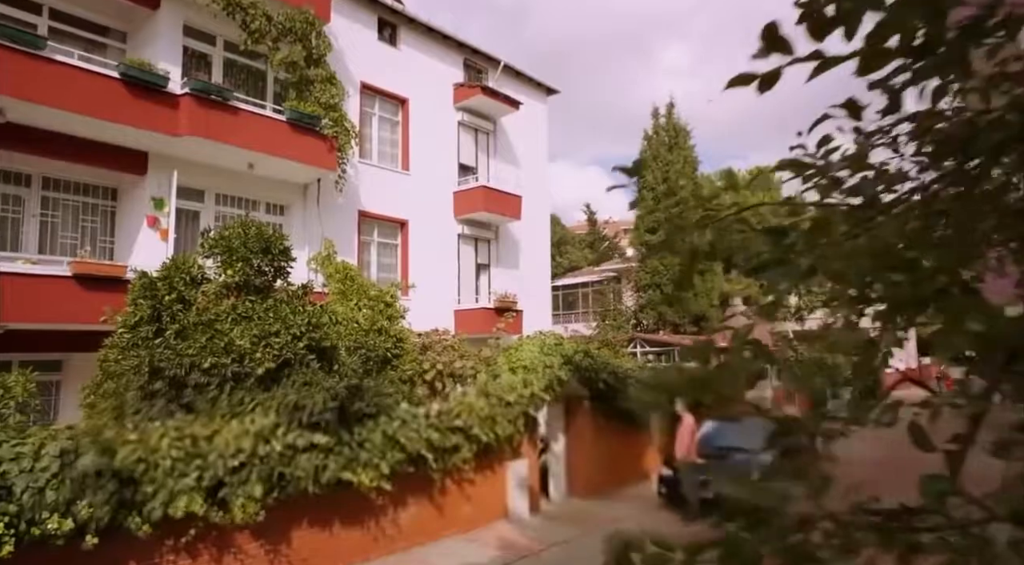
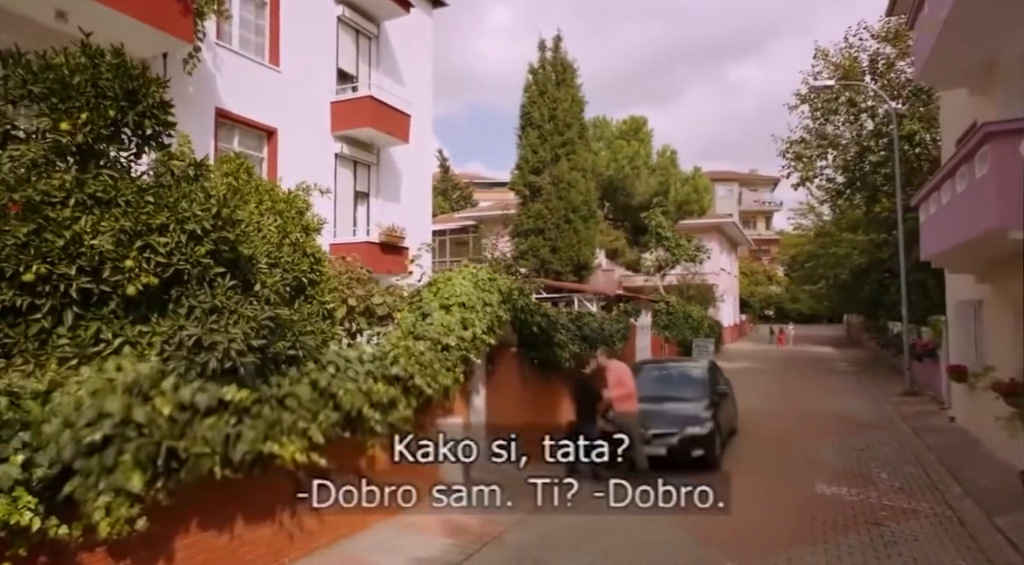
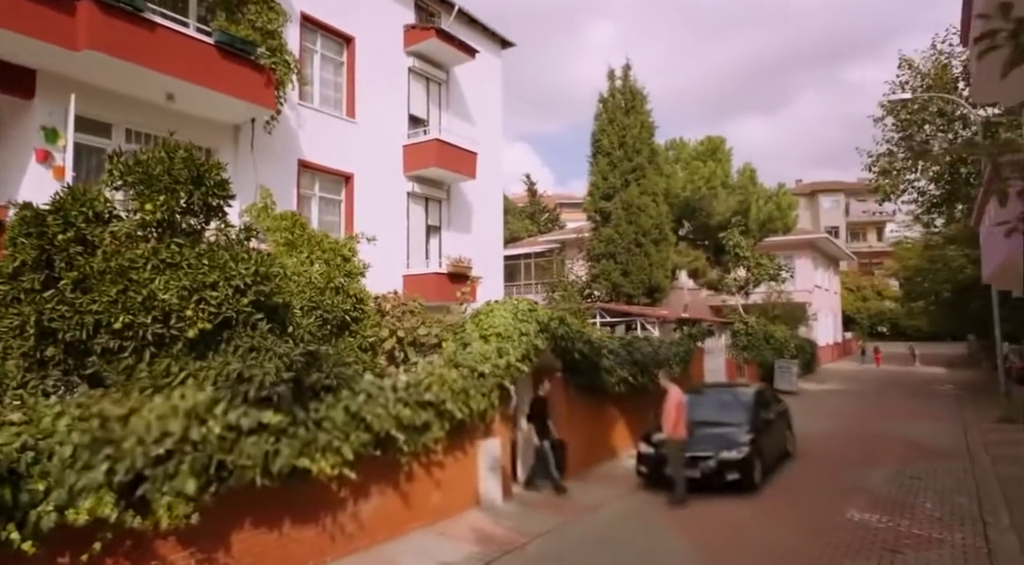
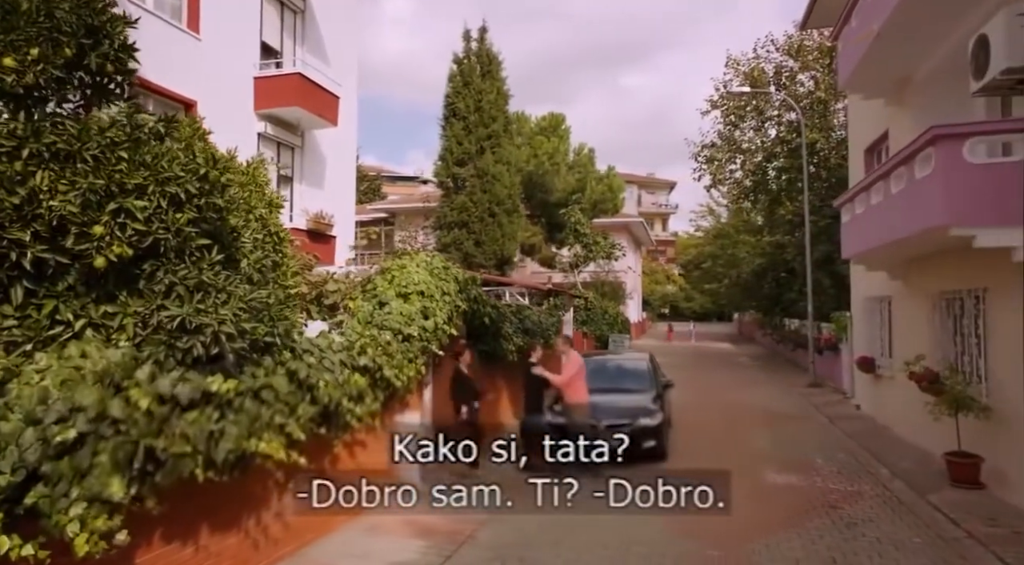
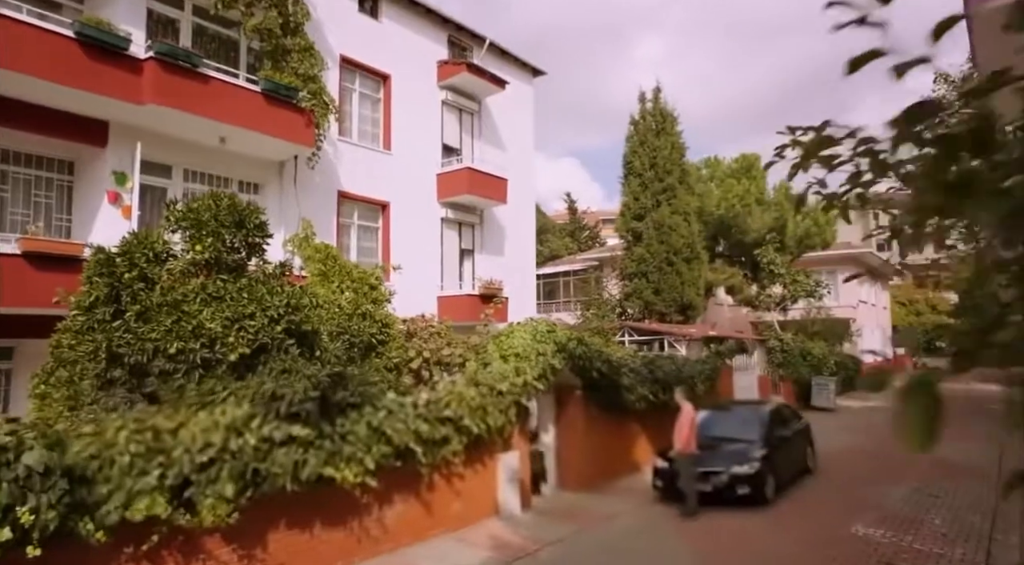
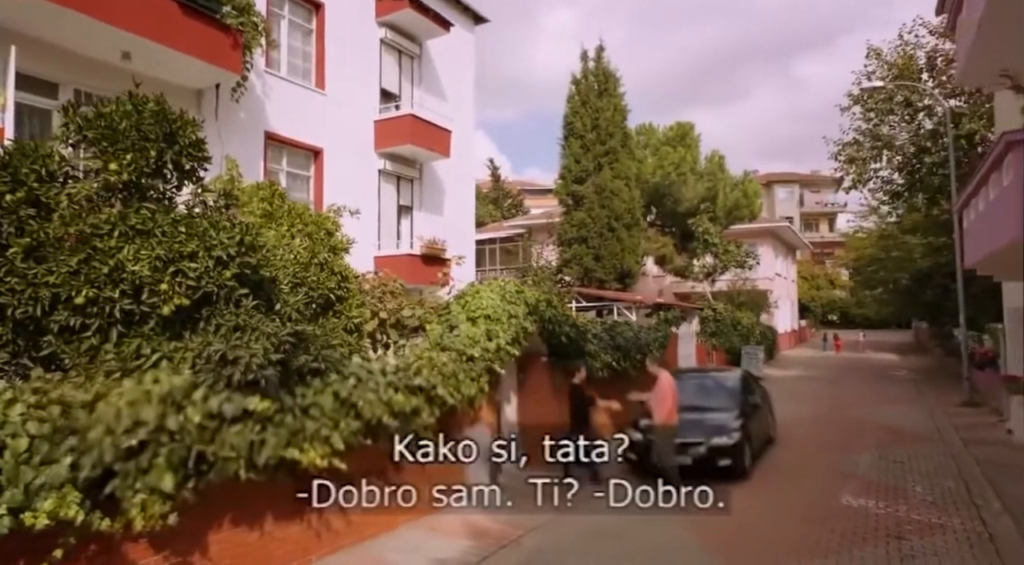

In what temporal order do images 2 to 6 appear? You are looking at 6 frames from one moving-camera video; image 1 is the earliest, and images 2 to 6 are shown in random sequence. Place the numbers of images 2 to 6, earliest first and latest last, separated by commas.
5, 3, 6, 2, 4
